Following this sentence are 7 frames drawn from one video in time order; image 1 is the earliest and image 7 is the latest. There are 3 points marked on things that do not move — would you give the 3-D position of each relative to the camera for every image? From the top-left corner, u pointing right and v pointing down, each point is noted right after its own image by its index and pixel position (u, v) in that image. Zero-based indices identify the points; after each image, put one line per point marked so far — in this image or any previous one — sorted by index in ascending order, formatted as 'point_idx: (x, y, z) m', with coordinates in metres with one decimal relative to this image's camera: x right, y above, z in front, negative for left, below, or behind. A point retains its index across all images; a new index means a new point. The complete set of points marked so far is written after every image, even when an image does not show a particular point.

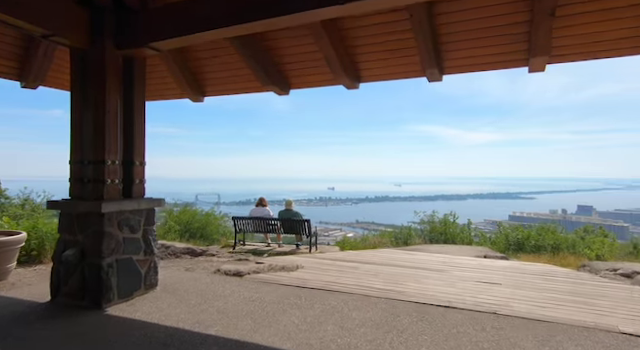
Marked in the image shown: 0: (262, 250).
0: (-1.3, -1.6, +8.7) m
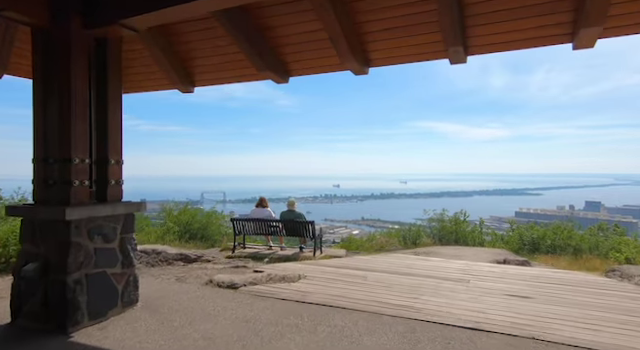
0: (-1.1, -1.6, +8.1) m
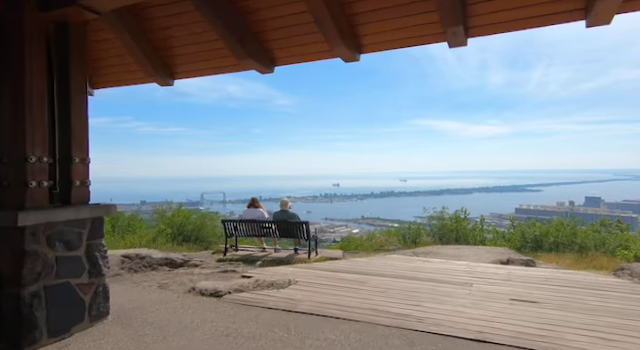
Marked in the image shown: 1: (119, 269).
0: (-1.2, -1.6, +7.8) m
1: (-2.8, -1.3, +5.5) m
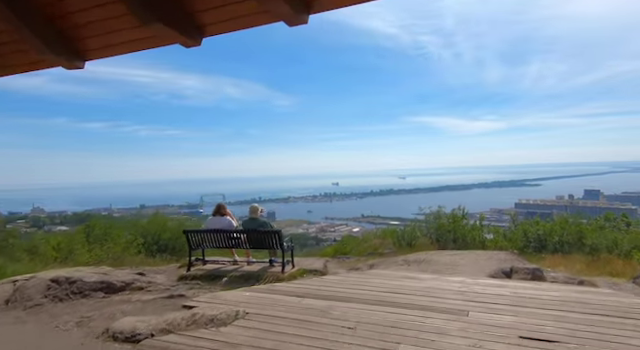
0: (-1.6, -1.6, +6.8) m
1: (-3.2, -1.4, +4.6) m
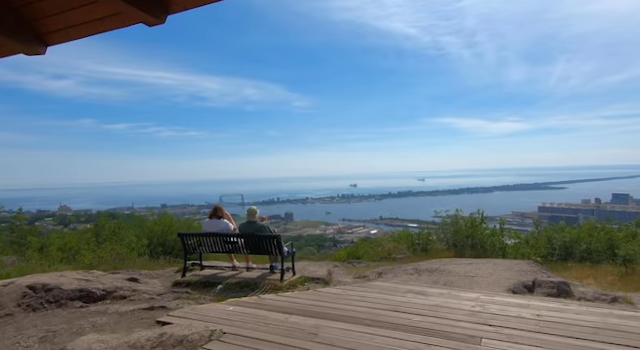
0: (-1.6, -1.6, +6.4) m
1: (-3.2, -1.4, +4.2) m
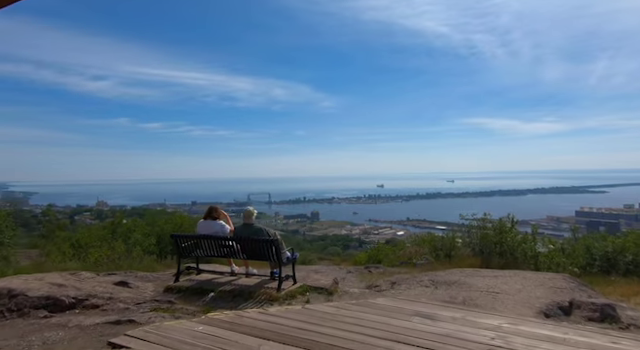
0: (-1.5, -1.6, +5.9) m
1: (-3.3, -1.3, +3.8) m
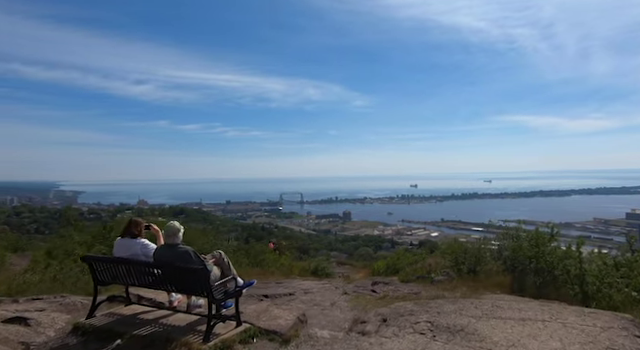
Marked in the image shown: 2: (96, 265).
0: (-2.0, -1.6, +4.4) m
1: (-4.0, -1.4, +2.5) m
2: (-2.6, -1.0, +4.8) m
